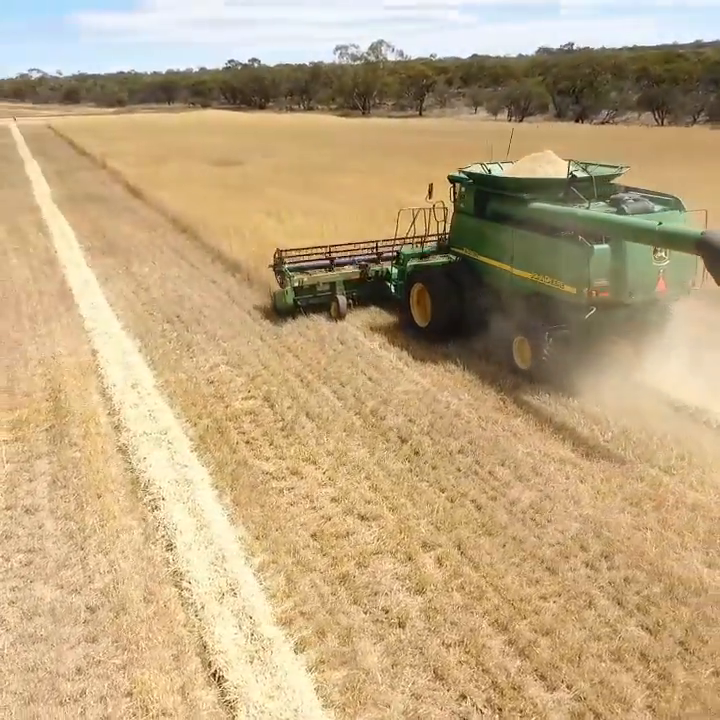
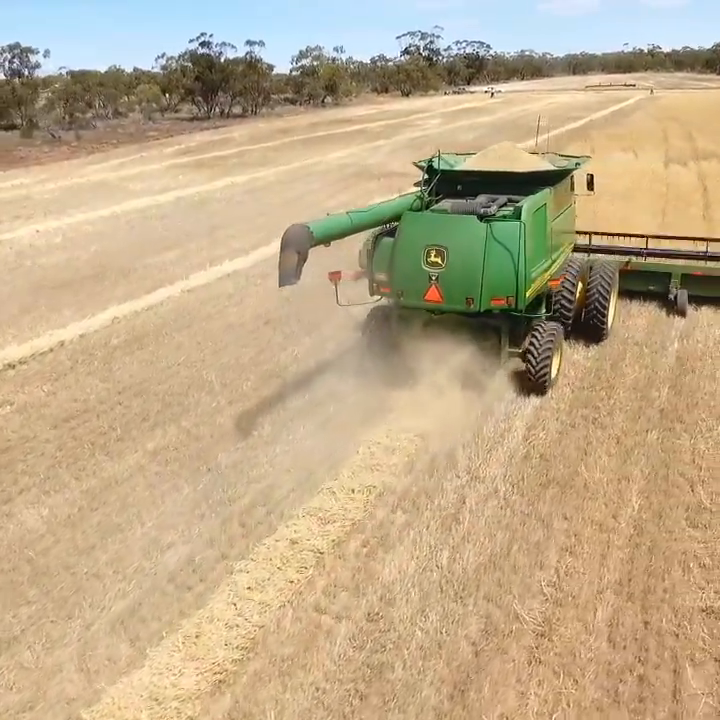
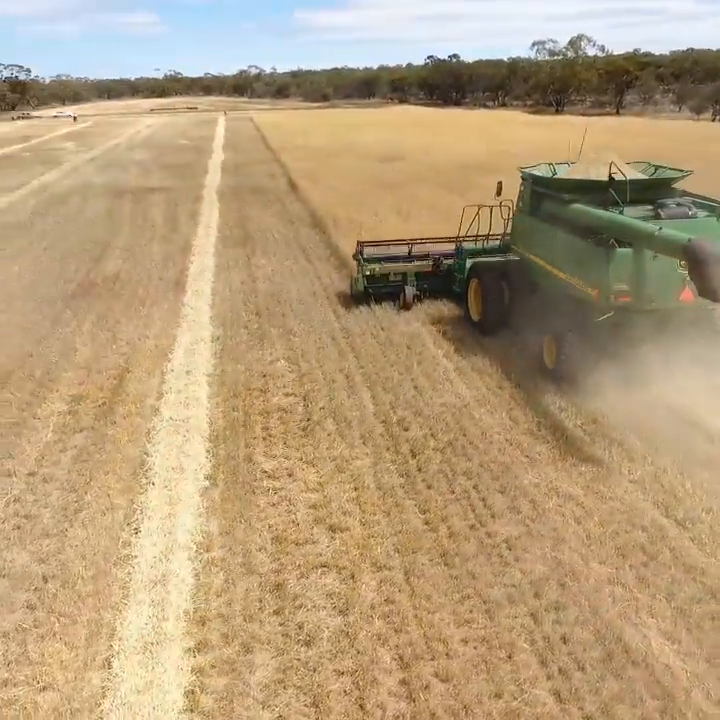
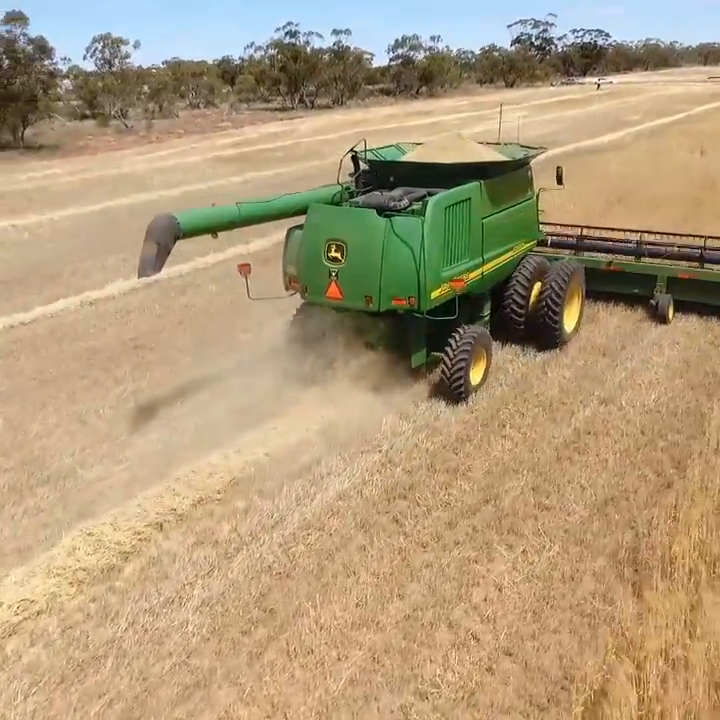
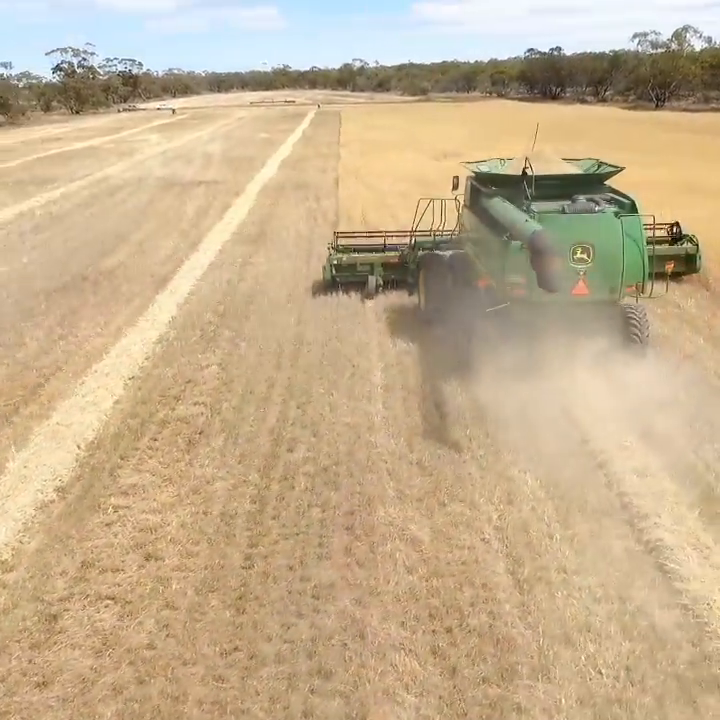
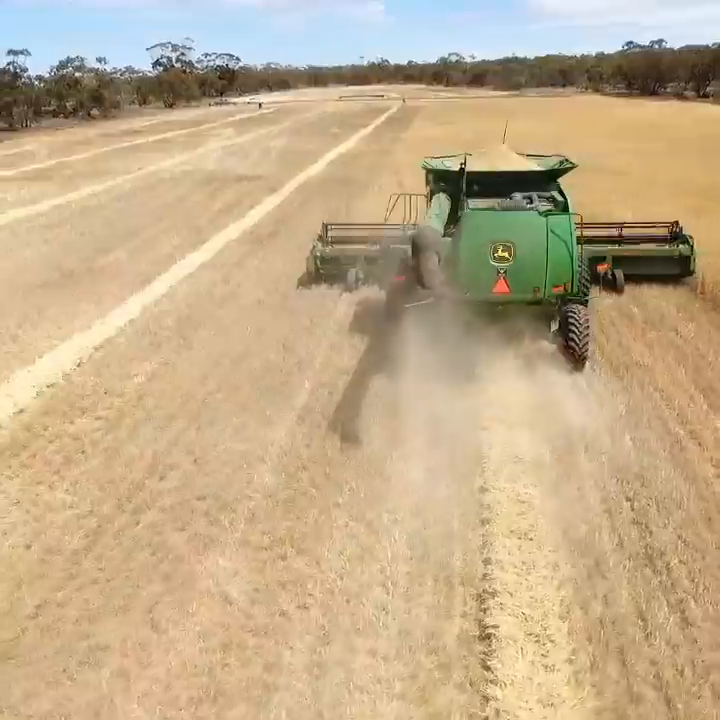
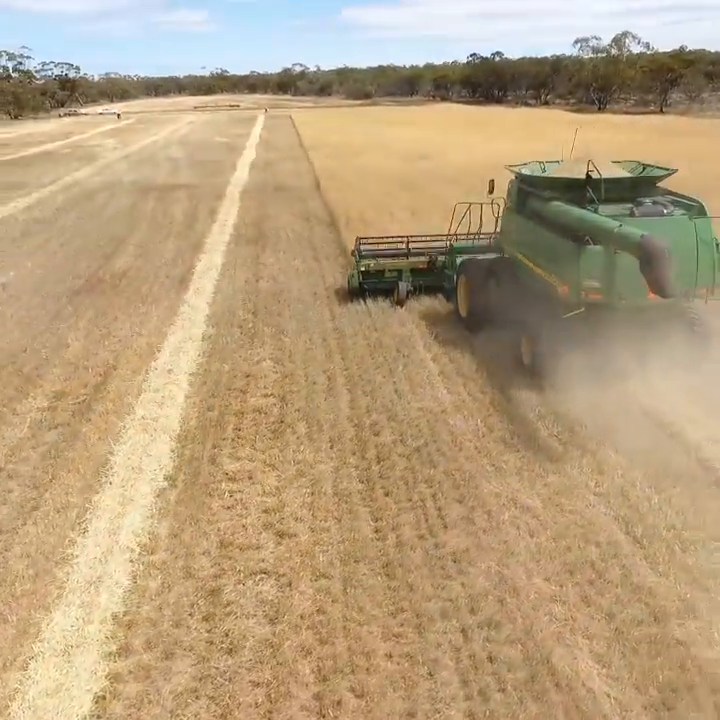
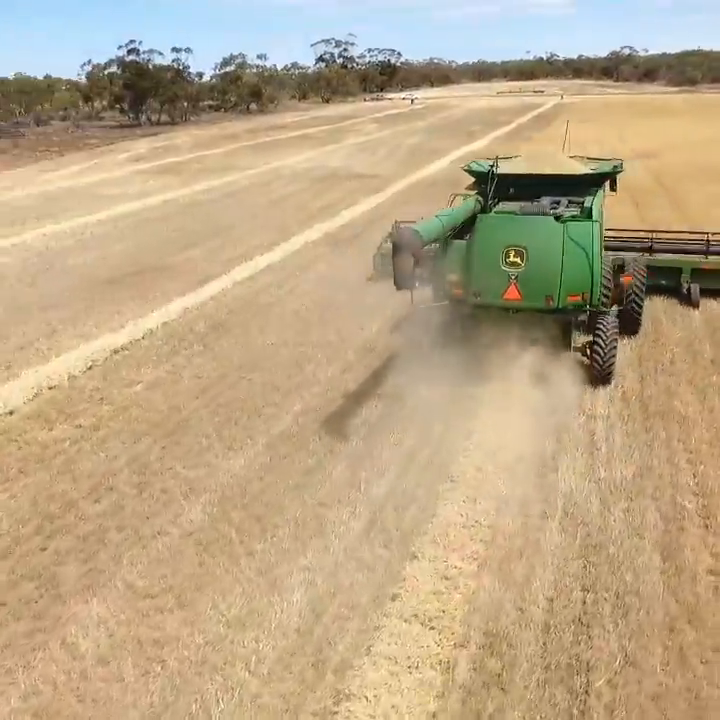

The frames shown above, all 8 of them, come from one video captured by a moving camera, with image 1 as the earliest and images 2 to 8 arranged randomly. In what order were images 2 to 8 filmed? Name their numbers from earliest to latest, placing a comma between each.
3, 7, 5, 6, 8, 2, 4
